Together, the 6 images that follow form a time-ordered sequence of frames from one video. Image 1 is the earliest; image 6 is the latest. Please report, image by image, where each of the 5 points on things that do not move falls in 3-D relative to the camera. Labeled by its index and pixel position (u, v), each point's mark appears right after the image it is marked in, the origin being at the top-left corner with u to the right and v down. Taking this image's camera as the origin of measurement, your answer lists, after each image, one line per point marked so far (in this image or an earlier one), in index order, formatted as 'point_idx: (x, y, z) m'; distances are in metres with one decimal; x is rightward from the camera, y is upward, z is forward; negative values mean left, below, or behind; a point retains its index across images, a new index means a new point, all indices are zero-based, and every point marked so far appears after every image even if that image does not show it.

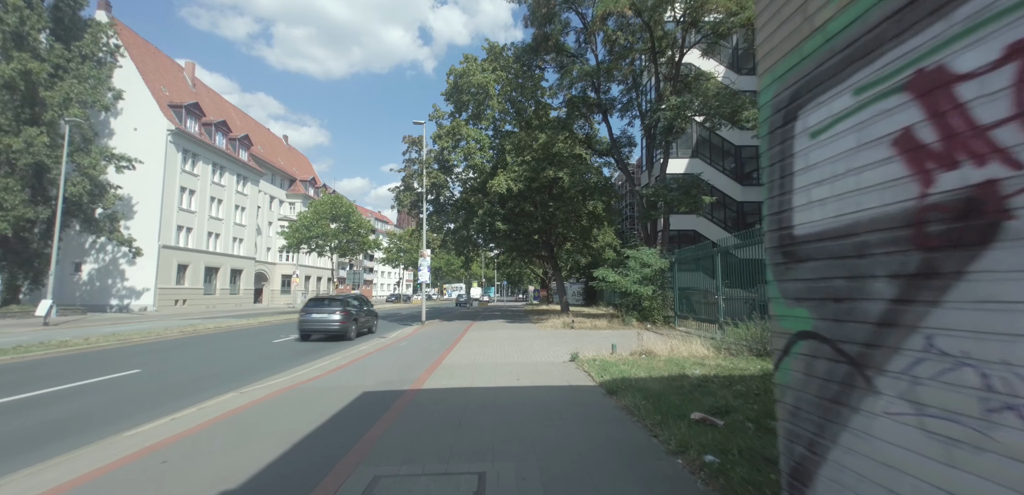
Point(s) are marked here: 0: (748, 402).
0: (+2.8, -1.8, +4.8) m
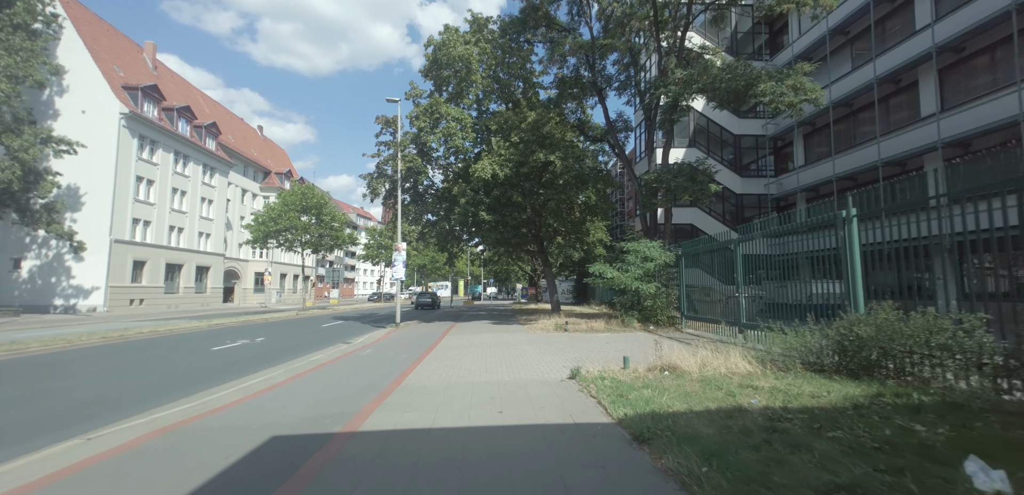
0: (+2.6, -1.6, +2.8) m
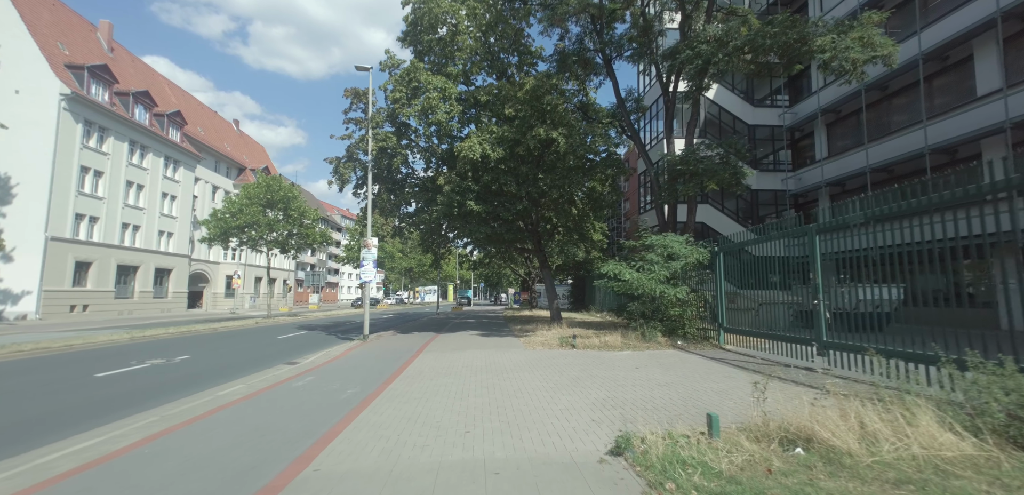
0: (+2.7, -1.3, -0.1) m
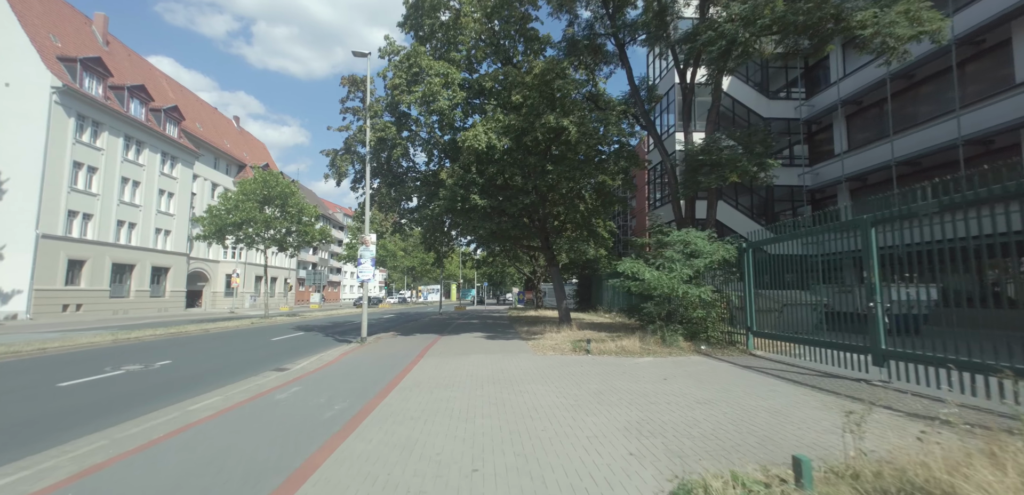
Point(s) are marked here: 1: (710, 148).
0: (+2.8, -1.2, -1.0) m
1: (+6.5, +3.2, +13.2) m
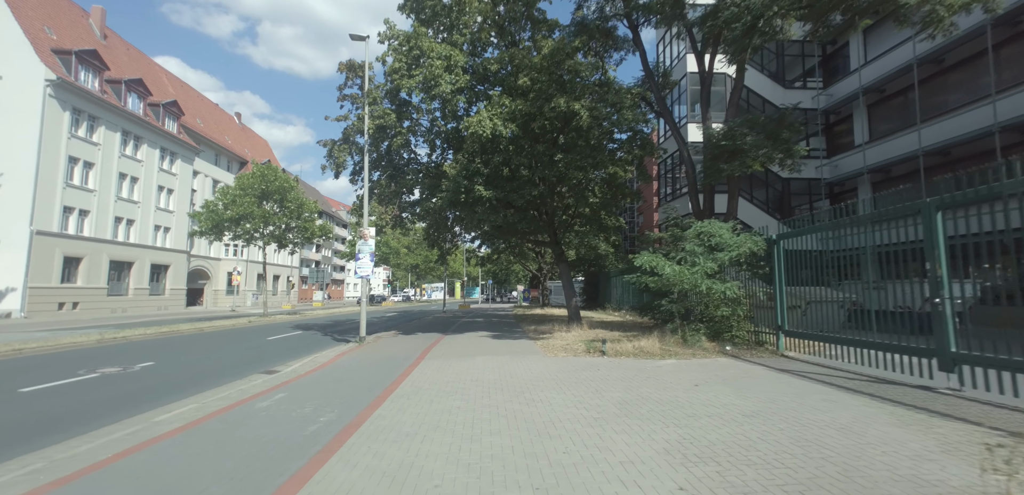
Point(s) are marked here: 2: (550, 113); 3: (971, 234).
0: (+2.9, -1.1, -1.9) m
1: (+6.7, +3.5, +12.3) m
2: (+1.2, +4.3, +12.9) m
3: (+6.5, +0.2, +5.6) m
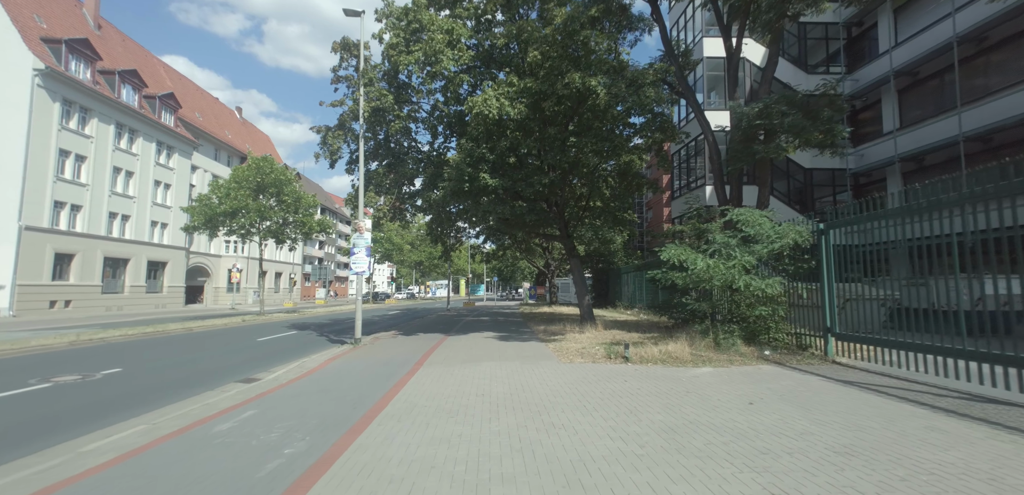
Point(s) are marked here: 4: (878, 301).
0: (+3.0, -1.0, -3.0) m
1: (+6.9, +3.7, +11.0) m
2: (+1.5, +4.5, +11.8) m
3: (+6.6, +0.4, +4.4) m
4: (+6.8, -1.0, +7.4) m
